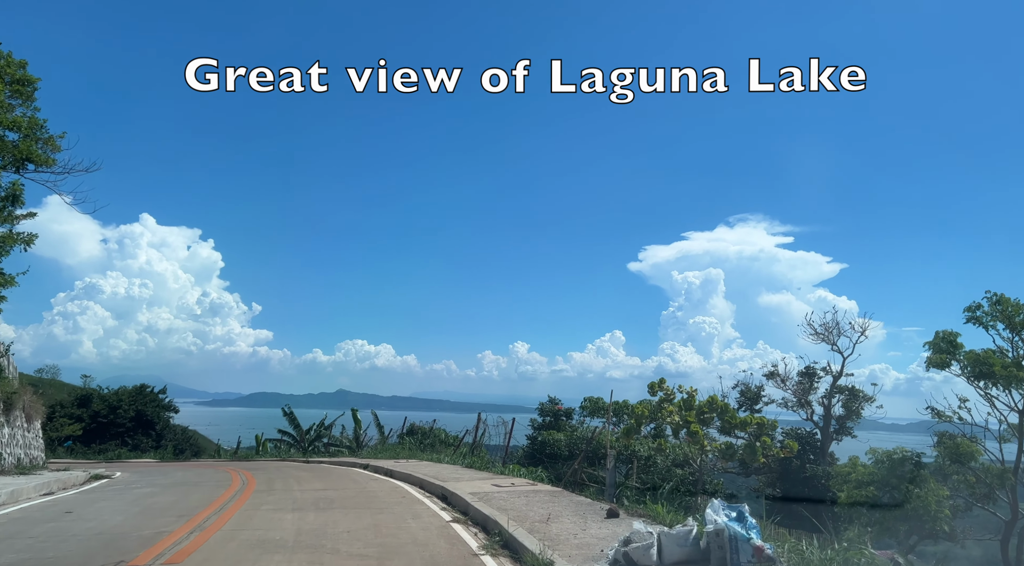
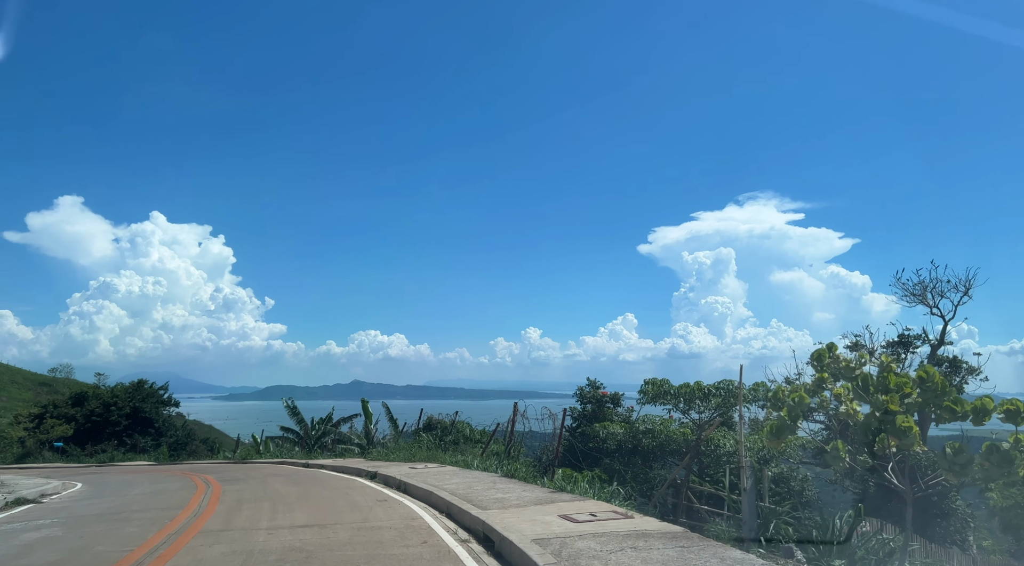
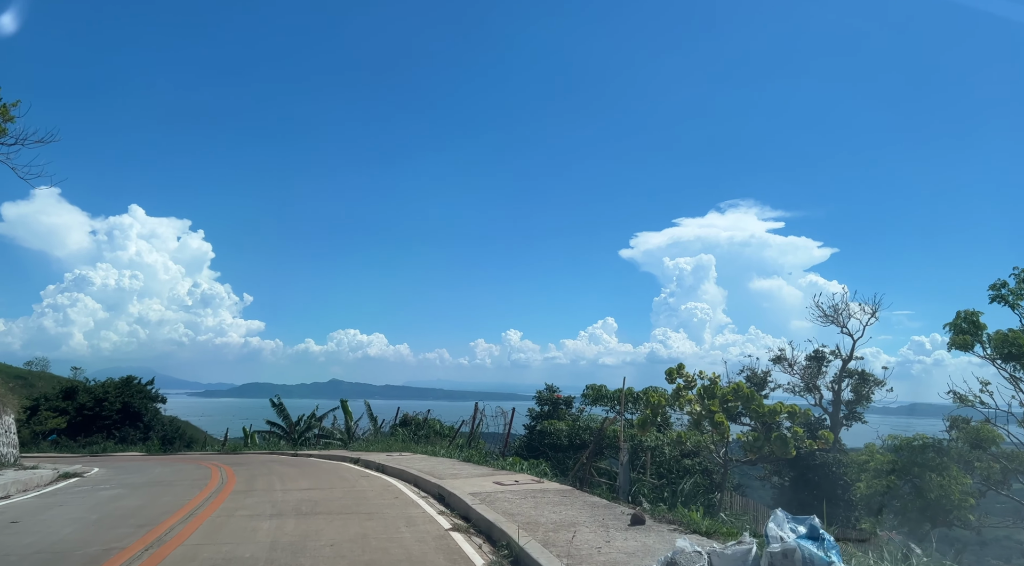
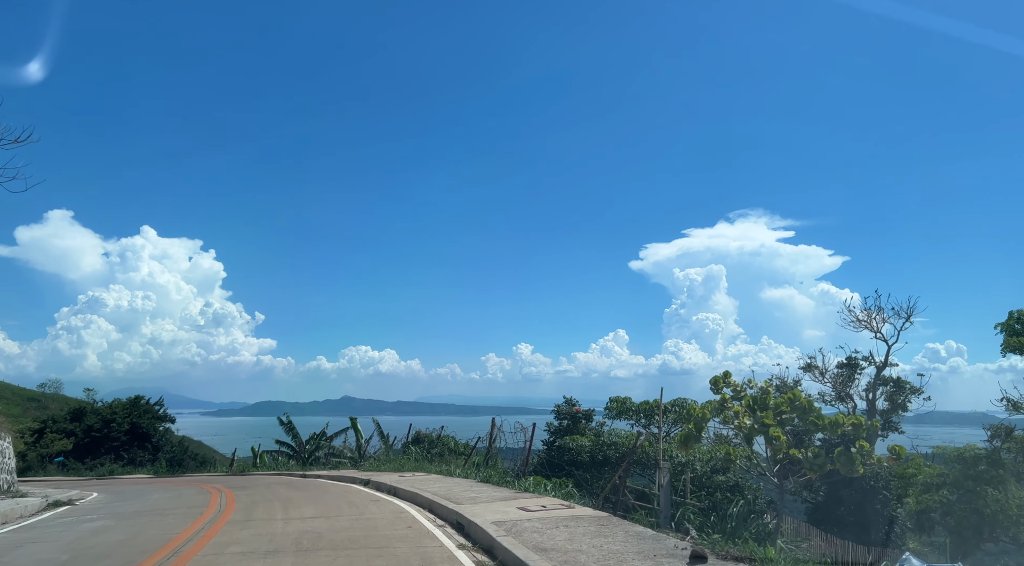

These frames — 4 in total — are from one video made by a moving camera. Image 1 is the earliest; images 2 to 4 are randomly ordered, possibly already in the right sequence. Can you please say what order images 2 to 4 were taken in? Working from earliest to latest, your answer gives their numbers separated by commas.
3, 4, 2
